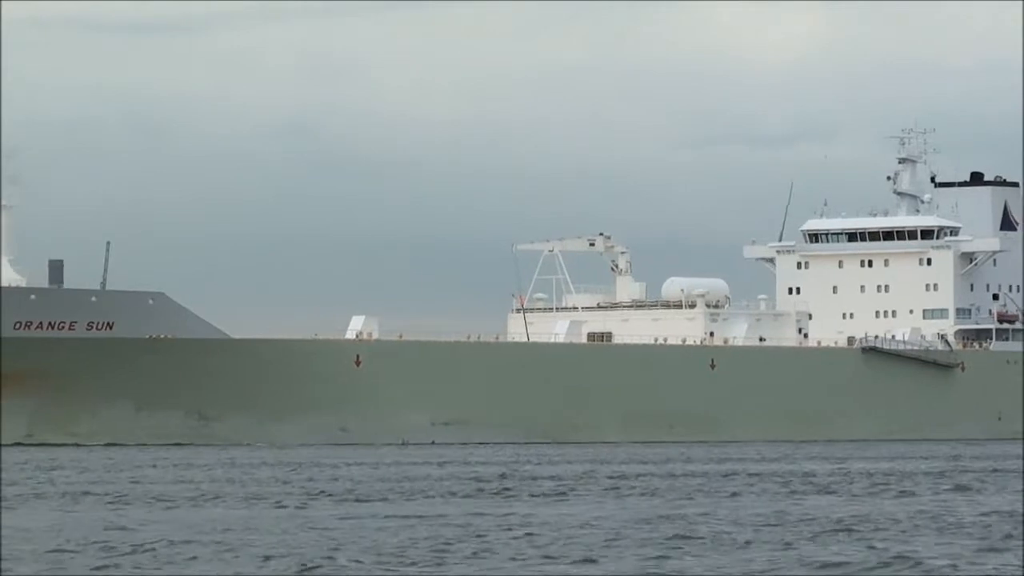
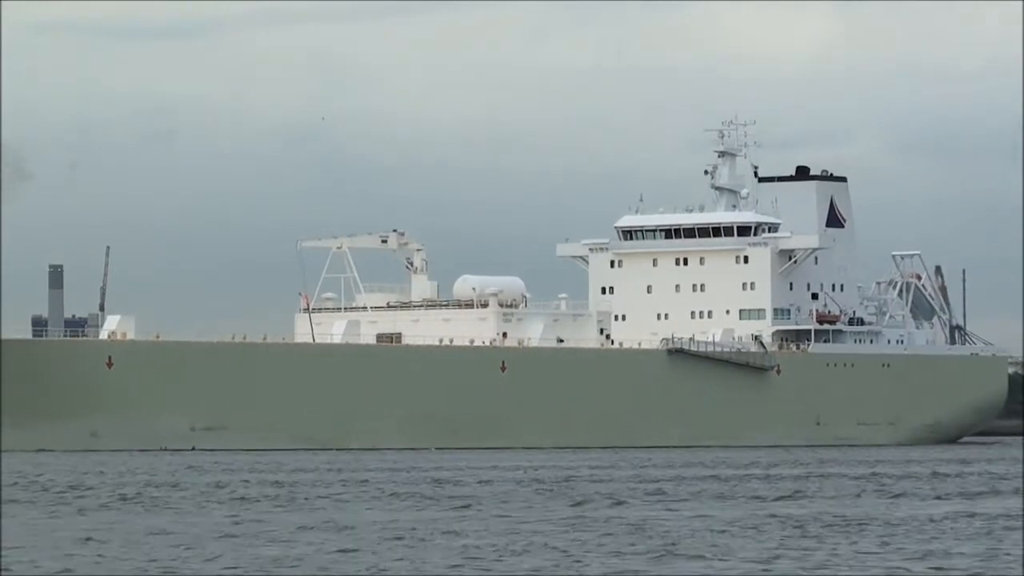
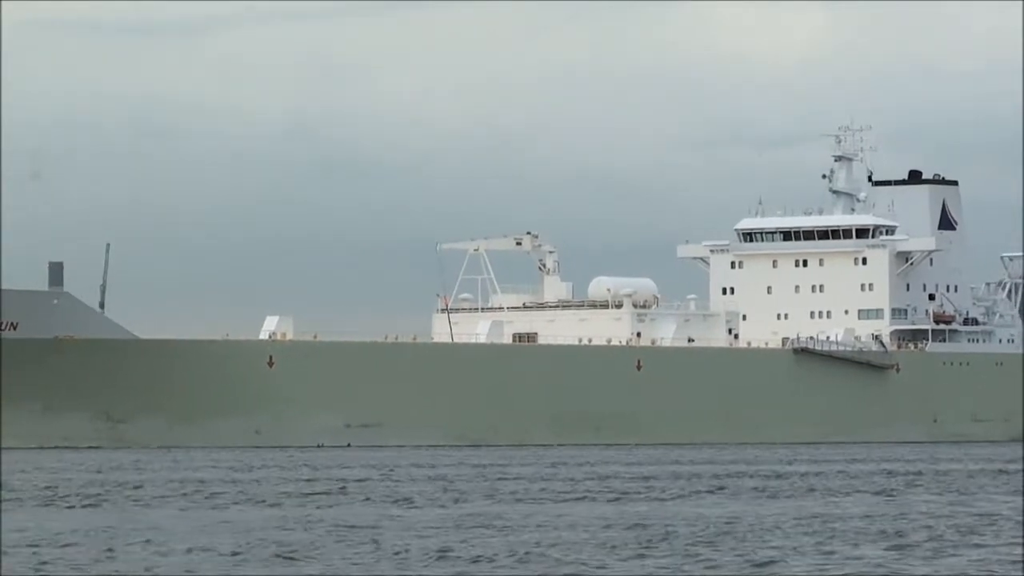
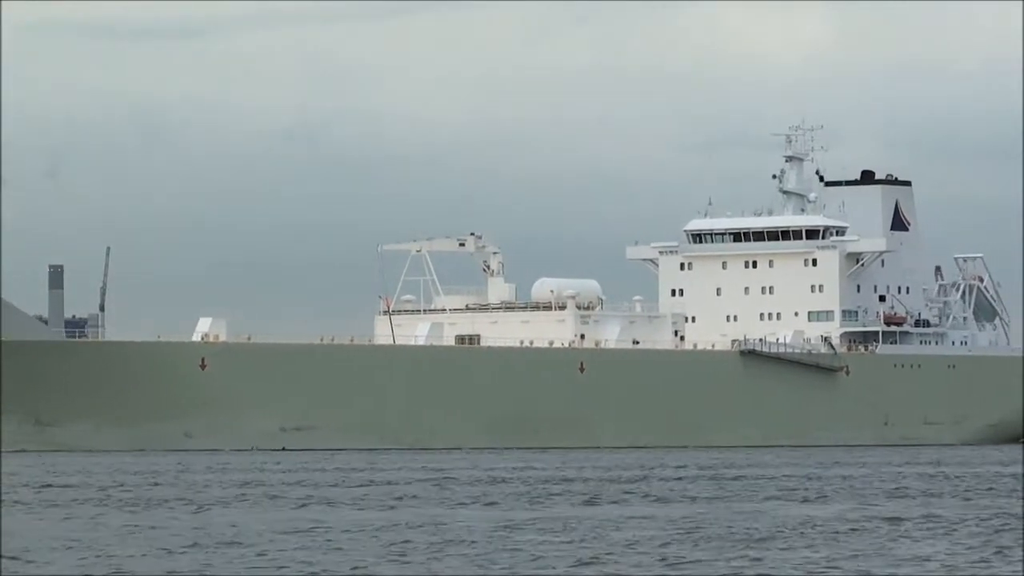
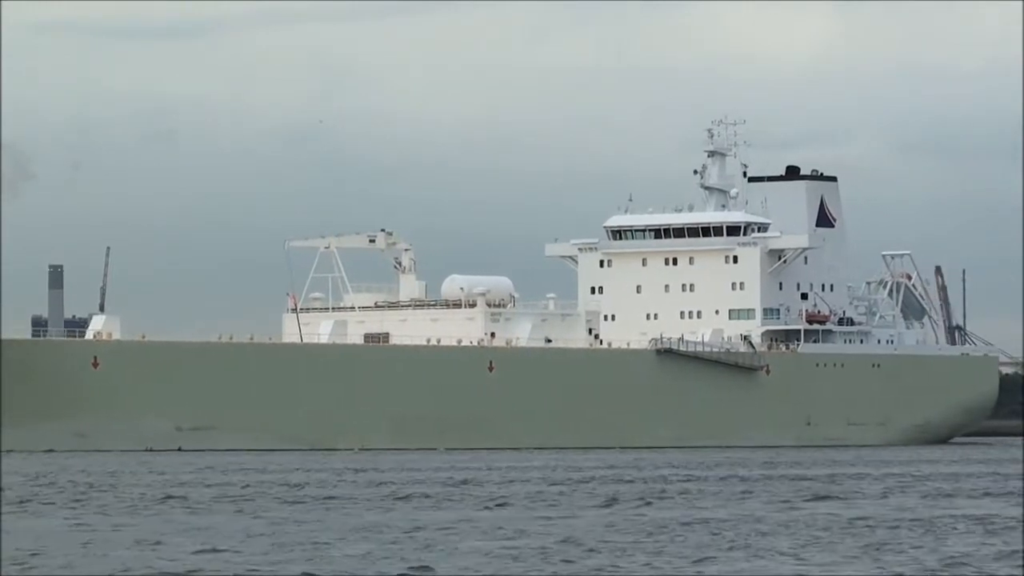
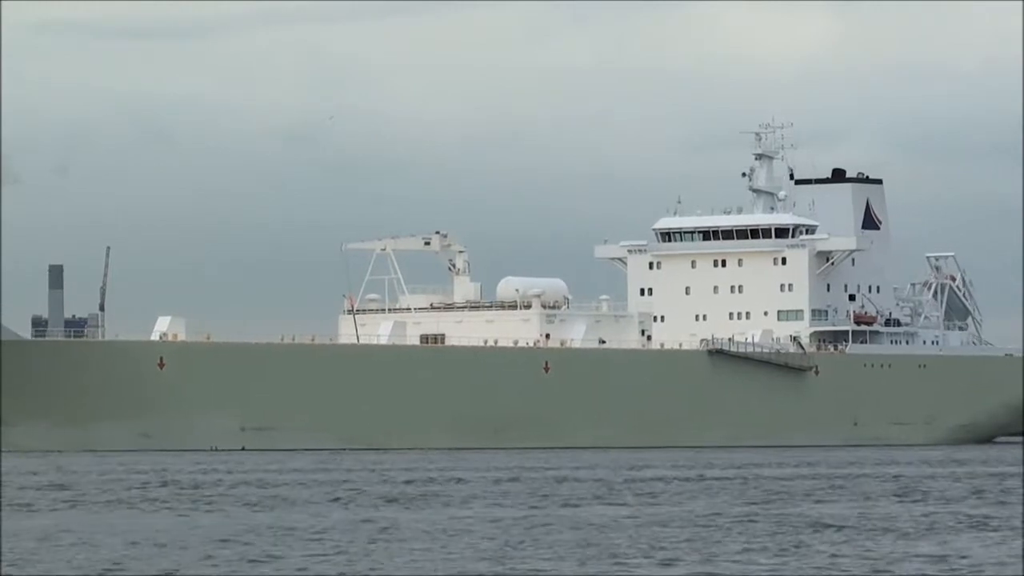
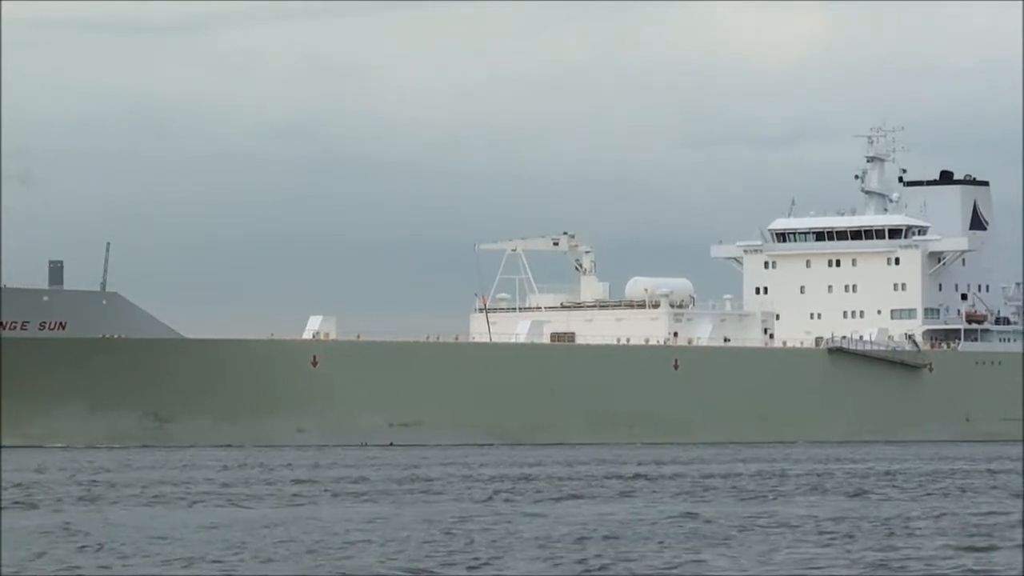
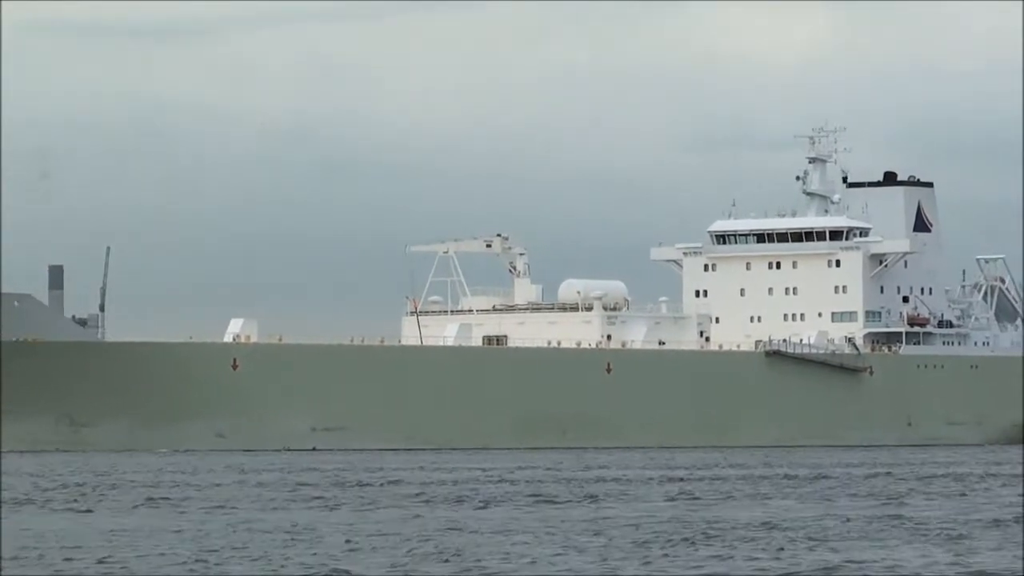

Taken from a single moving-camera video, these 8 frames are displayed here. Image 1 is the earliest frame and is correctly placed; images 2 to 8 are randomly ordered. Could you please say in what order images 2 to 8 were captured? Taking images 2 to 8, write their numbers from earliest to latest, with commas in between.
7, 3, 8, 4, 6, 2, 5
